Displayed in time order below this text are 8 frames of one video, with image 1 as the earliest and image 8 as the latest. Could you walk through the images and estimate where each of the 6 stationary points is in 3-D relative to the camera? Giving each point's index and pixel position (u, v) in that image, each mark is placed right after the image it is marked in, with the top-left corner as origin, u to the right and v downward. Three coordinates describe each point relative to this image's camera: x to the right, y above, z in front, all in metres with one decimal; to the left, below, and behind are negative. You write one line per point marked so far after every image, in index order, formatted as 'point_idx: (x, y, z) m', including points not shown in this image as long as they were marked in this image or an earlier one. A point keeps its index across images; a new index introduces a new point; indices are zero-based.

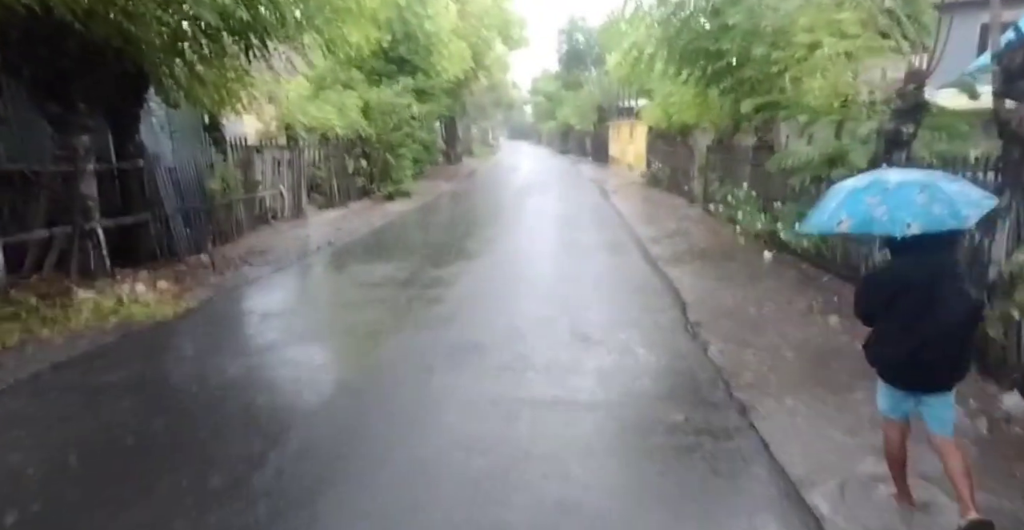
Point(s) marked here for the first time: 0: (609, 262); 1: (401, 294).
0: (+1.5, 0.0, +10.9) m
1: (-1.3, -0.4, +8.9) m
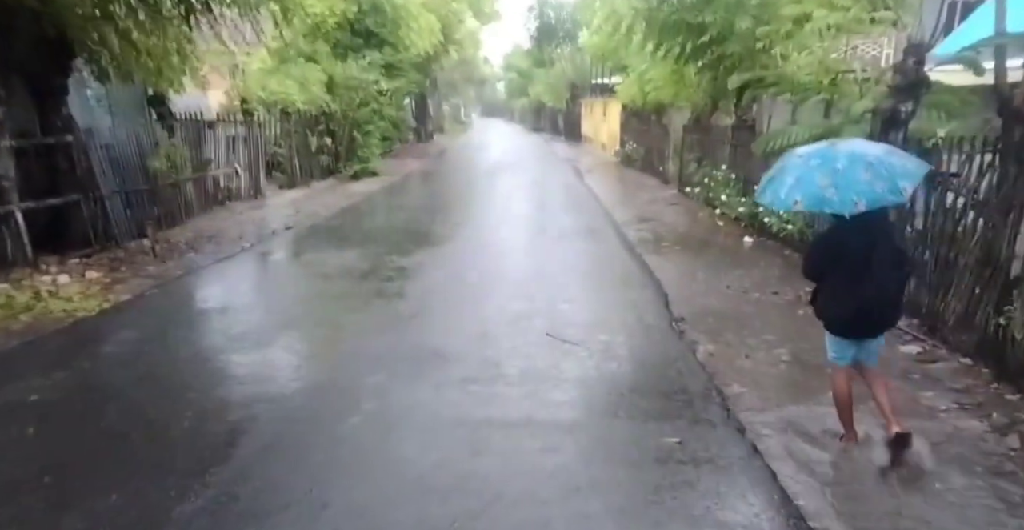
0: (+1.1, +0.2, +10.3) m
1: (-1.6, -0.2, +8.1) m
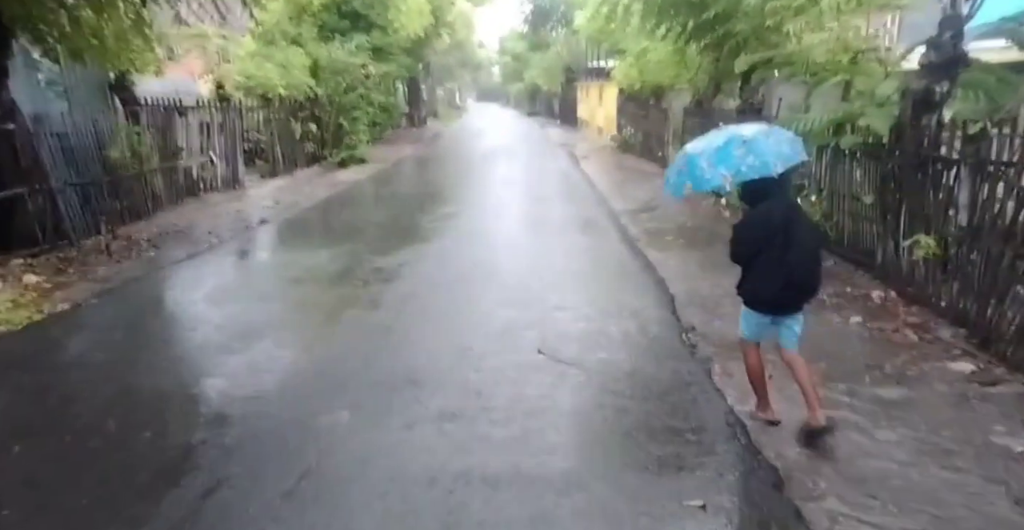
0: (+1.0, +0.2, +9.4) m
1: (-1.7, -0.3, +7.2) m
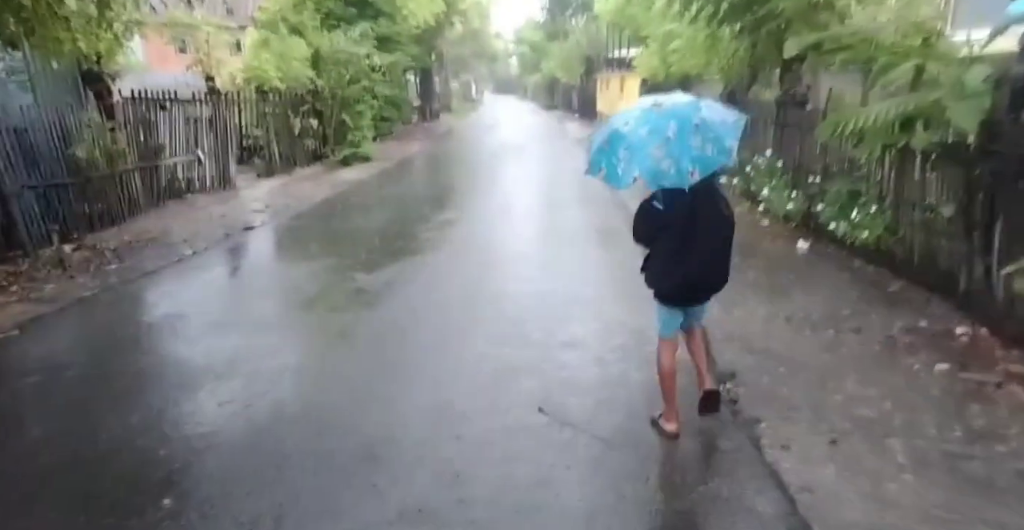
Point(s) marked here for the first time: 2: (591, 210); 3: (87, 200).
0: (+1.0, +0.1, +8.3) m
1: (-1.7, -0.5, +6.2) m
2: (+1.3, +0.9, +11.7) m
3: (-5.8, +0.9, +10.0) m
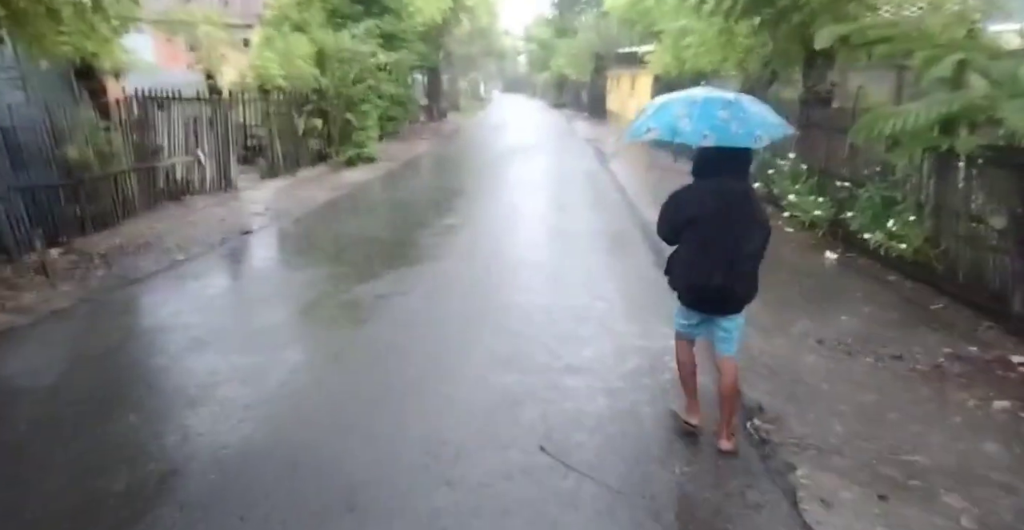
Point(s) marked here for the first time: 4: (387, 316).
0: (+1.1, 0.0, +7.8) m
1: (-1.6, -0.5, +5.7) m
2: (+1.4, +0.8, +11.2) m
3: (-5.7, +0.8, +9.6) m
4: (-1.0, -0.4, +6.2) m
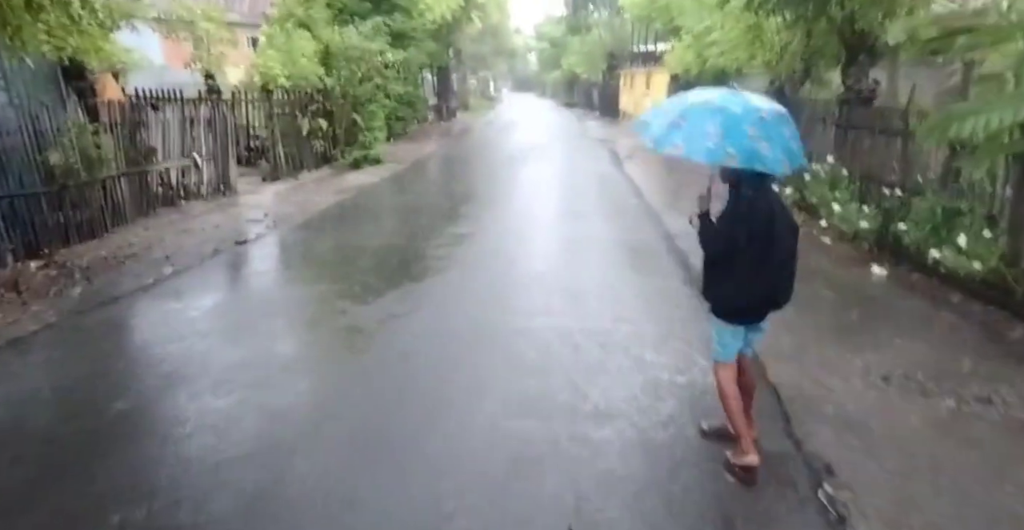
0: (+1.2, -0.2, +7.1) m
1: (-1.5, -0.7, +5.1) m
2: (+1.6, +0.6, +10.5) m
3: (-5.5, +0.7, +9.0) m
4: (-0.9, -0.6, +5.5) m
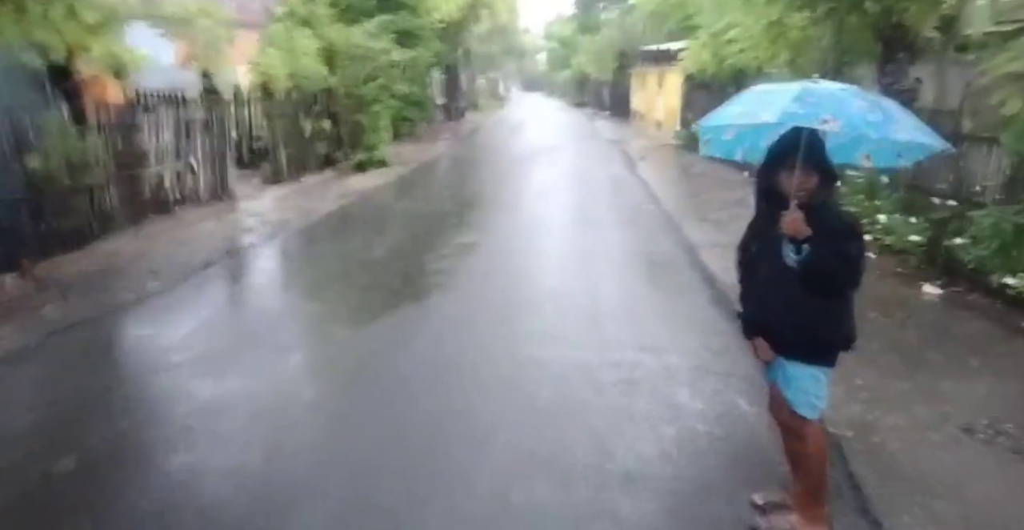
0: (+1.3, -0.3, +6.5) m
1: (-1.5, -0.8, +4.5) m
2: (+1.7, +0.5, +9.9) m
3: (-5.4, +0.5, +8.4) m
4: (-0.8, -0.7, +4.9) m
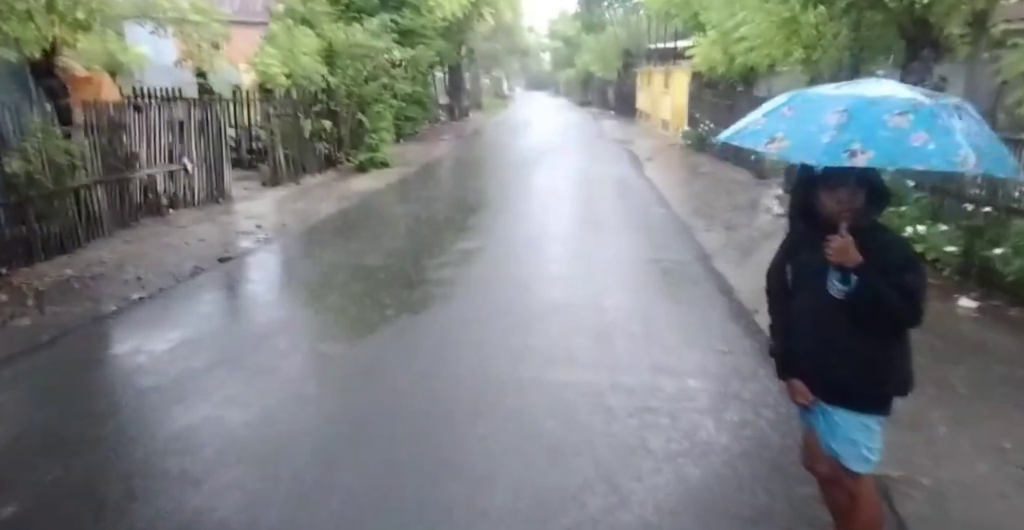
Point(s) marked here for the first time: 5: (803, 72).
0: (+1.4, -0.4, +6.1) m
1: (-1.4, -0.9, +4.1) m
2: (+1.7, +0.4, +9.5) m
3: (-5.3, +0.4, +8.1) m
4: (-0.8, -0.8, +4.5) m
5: (+4.5, +3.0, +11.4) m
